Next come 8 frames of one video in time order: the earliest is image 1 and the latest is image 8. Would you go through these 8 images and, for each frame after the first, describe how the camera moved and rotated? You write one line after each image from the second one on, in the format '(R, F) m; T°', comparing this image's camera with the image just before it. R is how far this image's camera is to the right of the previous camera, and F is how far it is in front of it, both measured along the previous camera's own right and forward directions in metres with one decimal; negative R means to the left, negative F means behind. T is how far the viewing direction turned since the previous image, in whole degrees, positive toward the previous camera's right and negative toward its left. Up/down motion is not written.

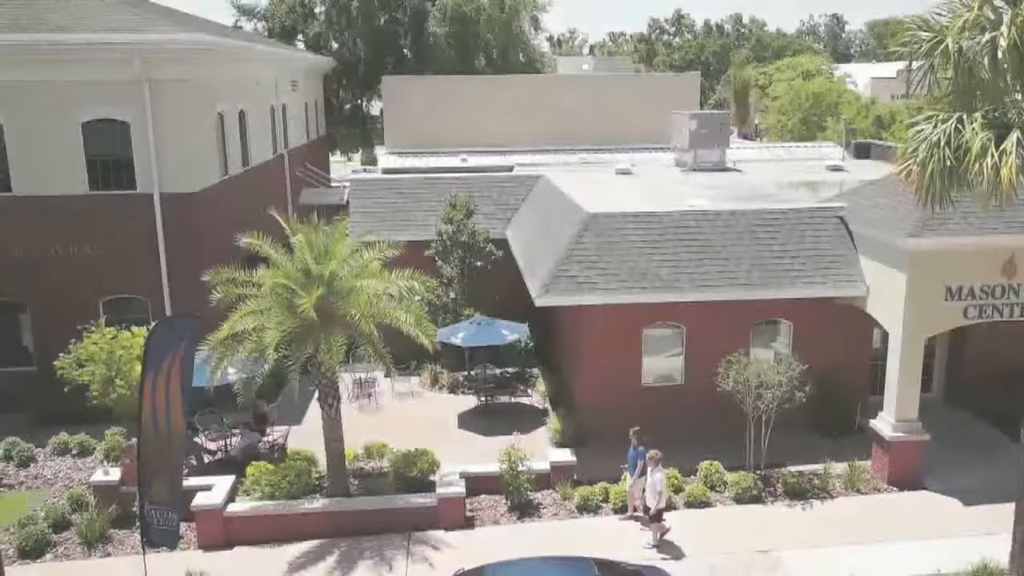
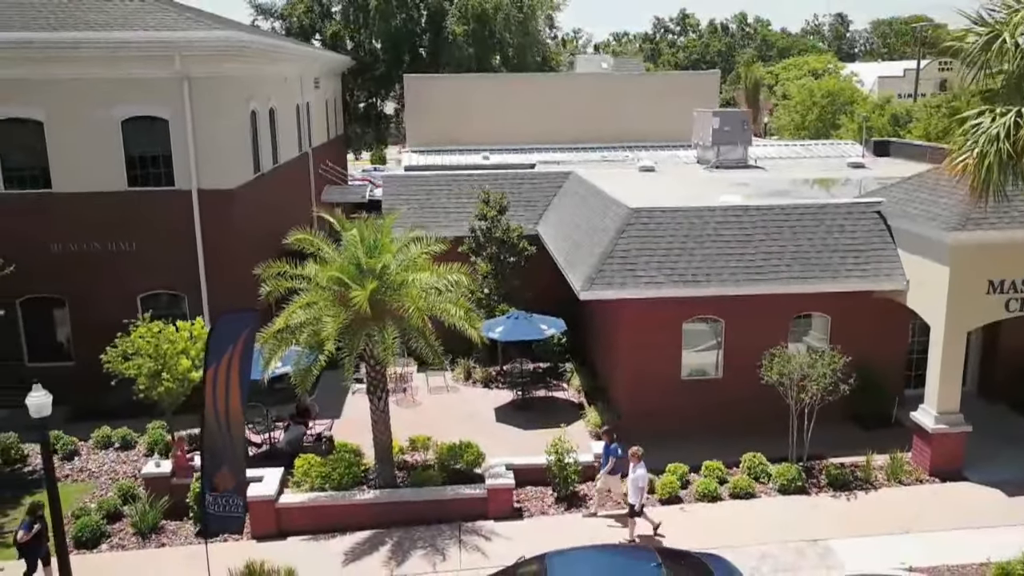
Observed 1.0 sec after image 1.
(-0.8, -0.2) m; 0°
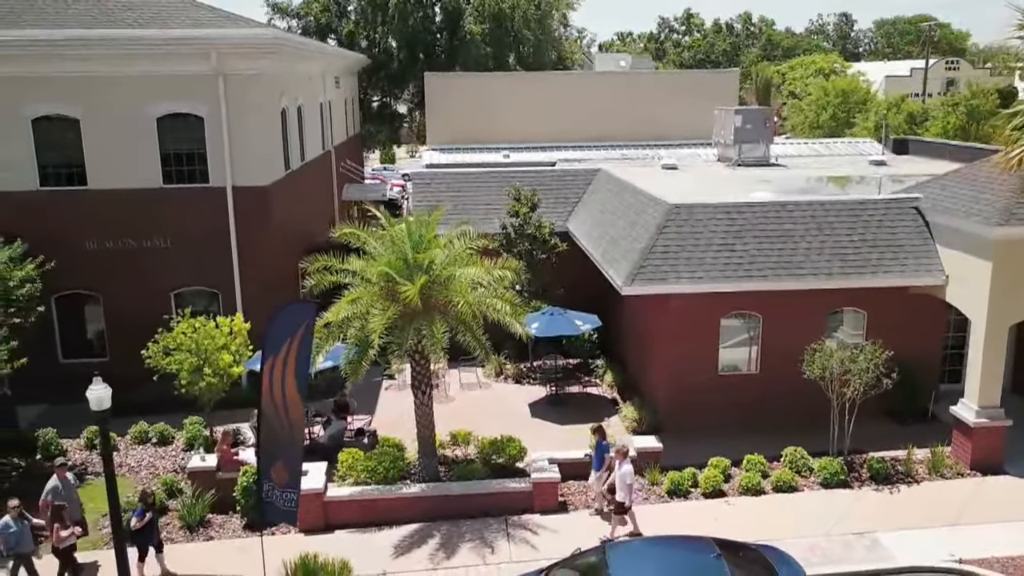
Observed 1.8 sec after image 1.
(-0.7, -0.1) m; 0°
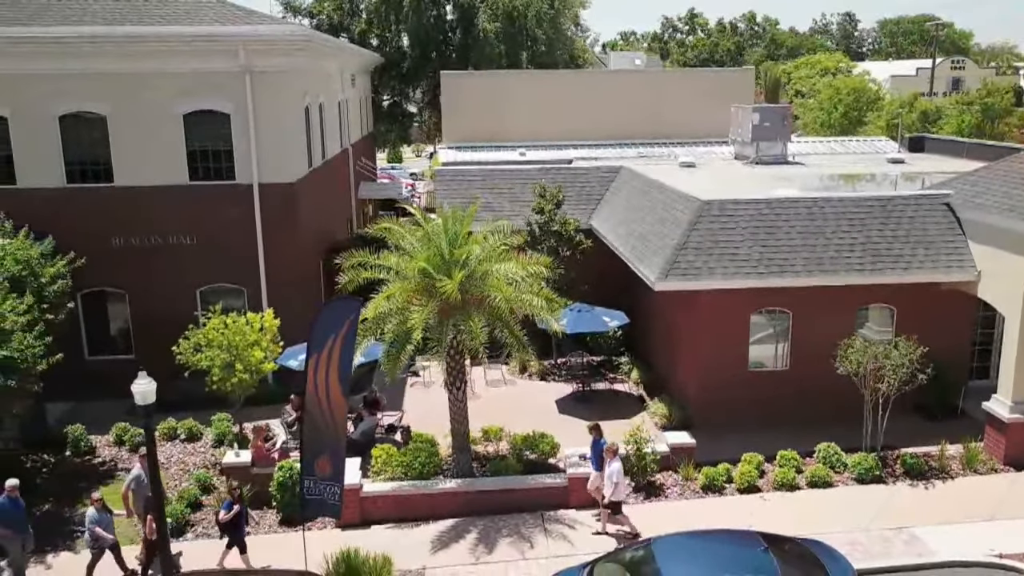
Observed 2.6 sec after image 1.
(-0.6, 0.0) m; 0°
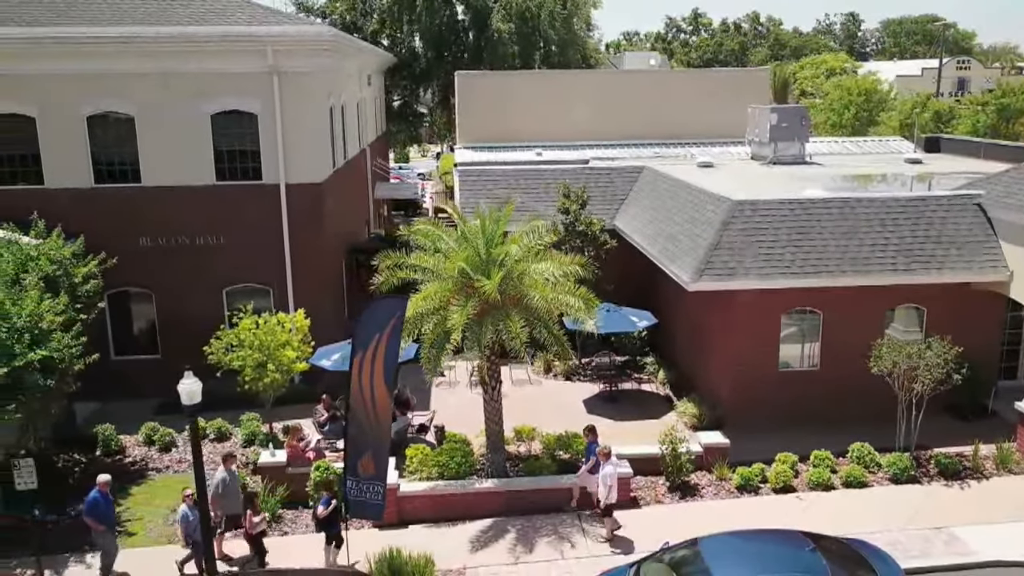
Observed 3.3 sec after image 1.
(-0.6, 0.0) m; 0°
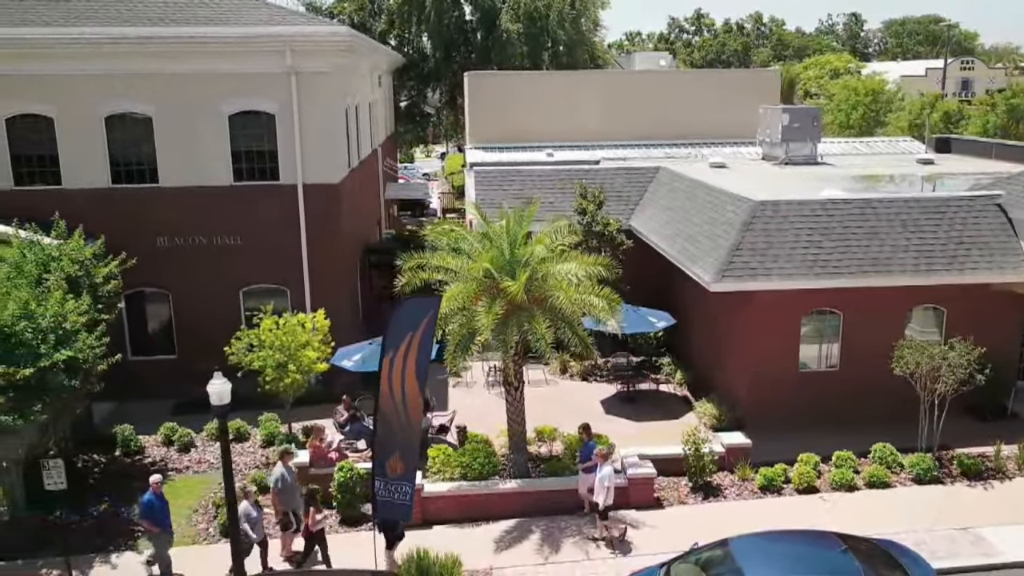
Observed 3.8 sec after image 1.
(-0.4, 0.0) m; 0°
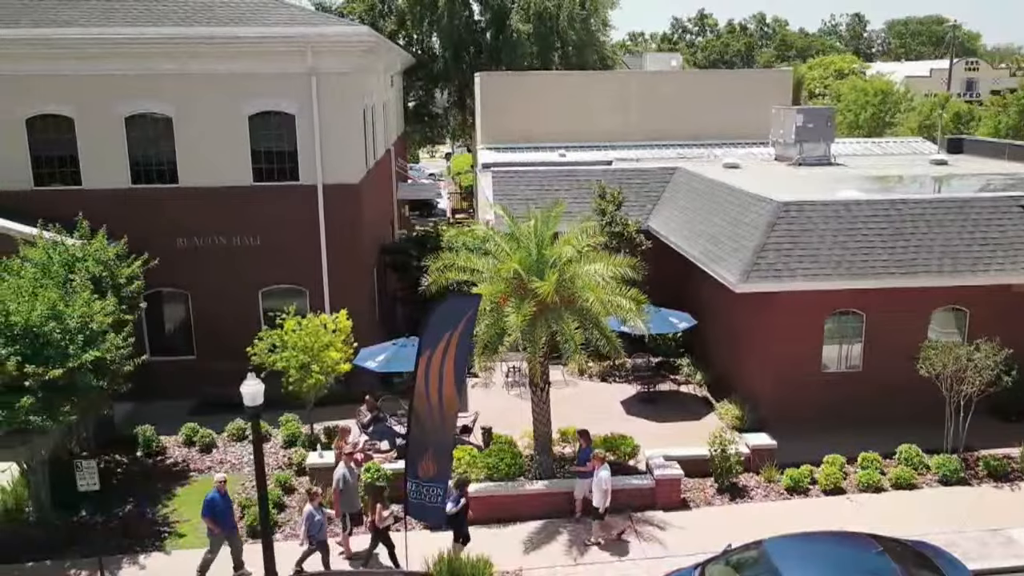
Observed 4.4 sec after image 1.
(-0.4, 0.0) m; 0°
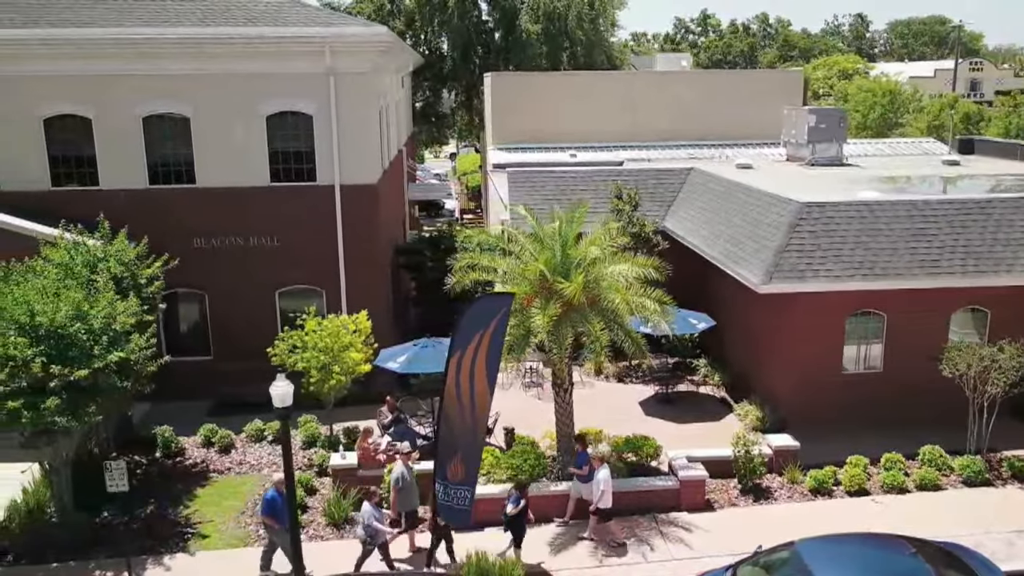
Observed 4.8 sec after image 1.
(-0.4, 0.0) m; 0°
